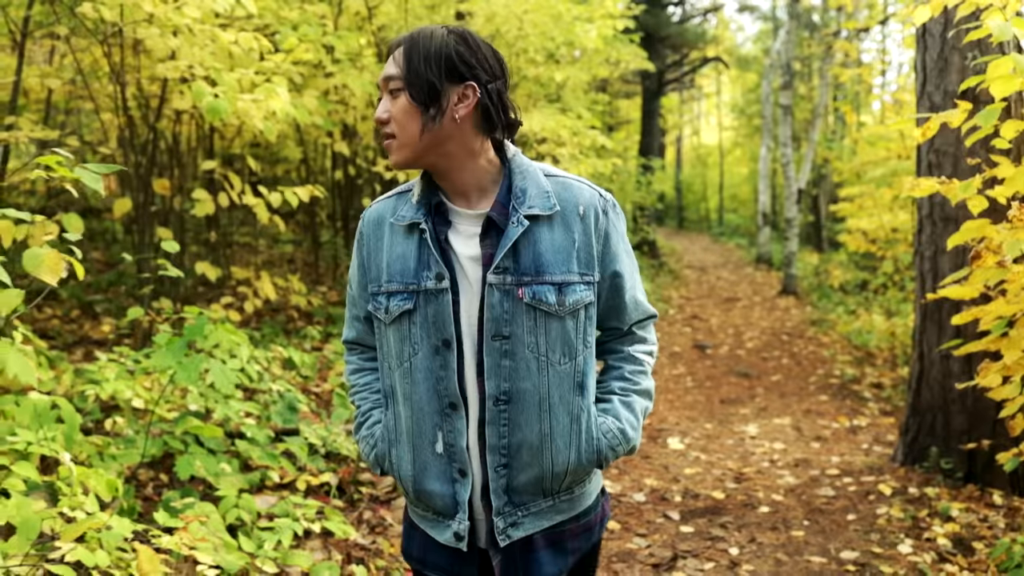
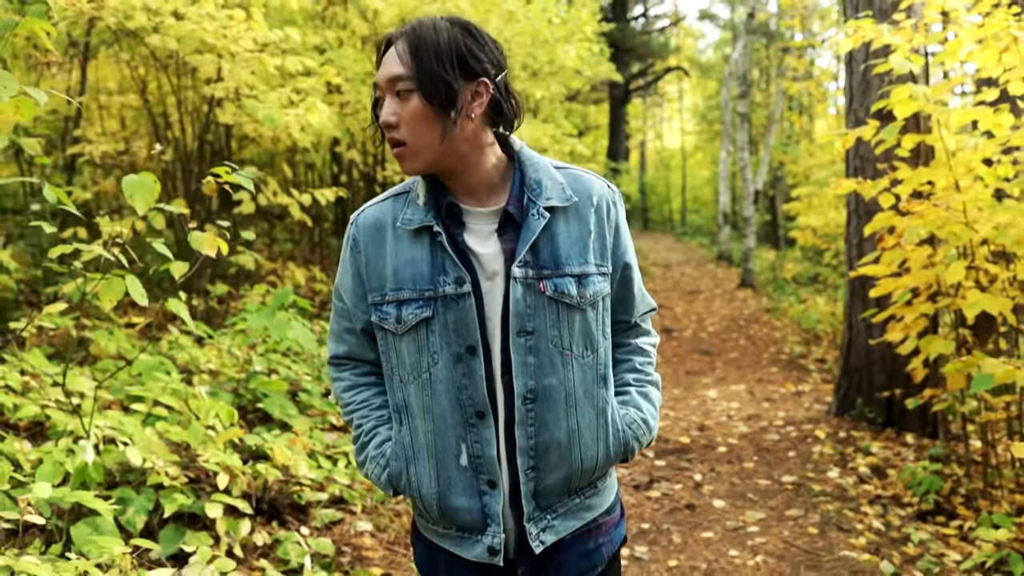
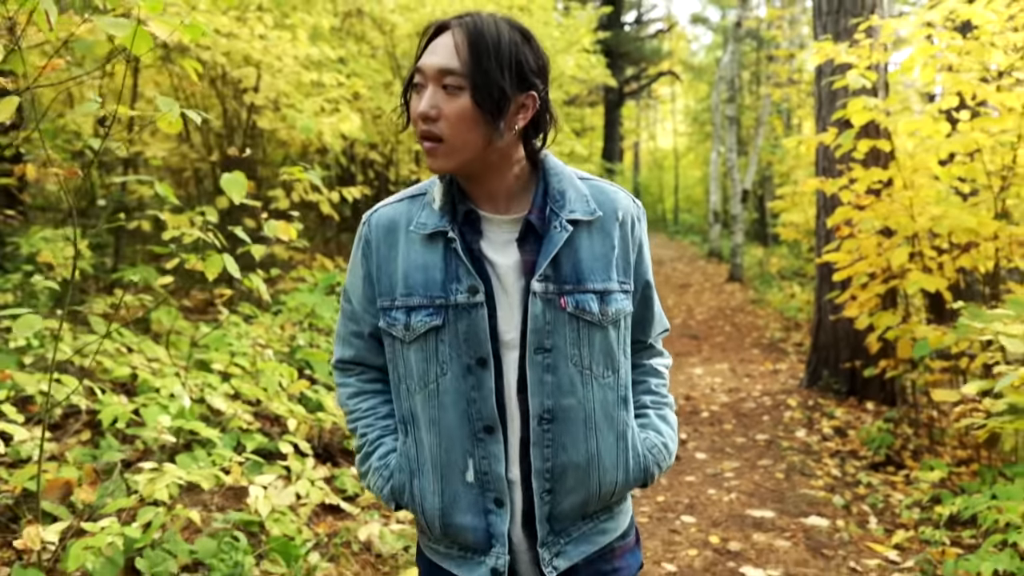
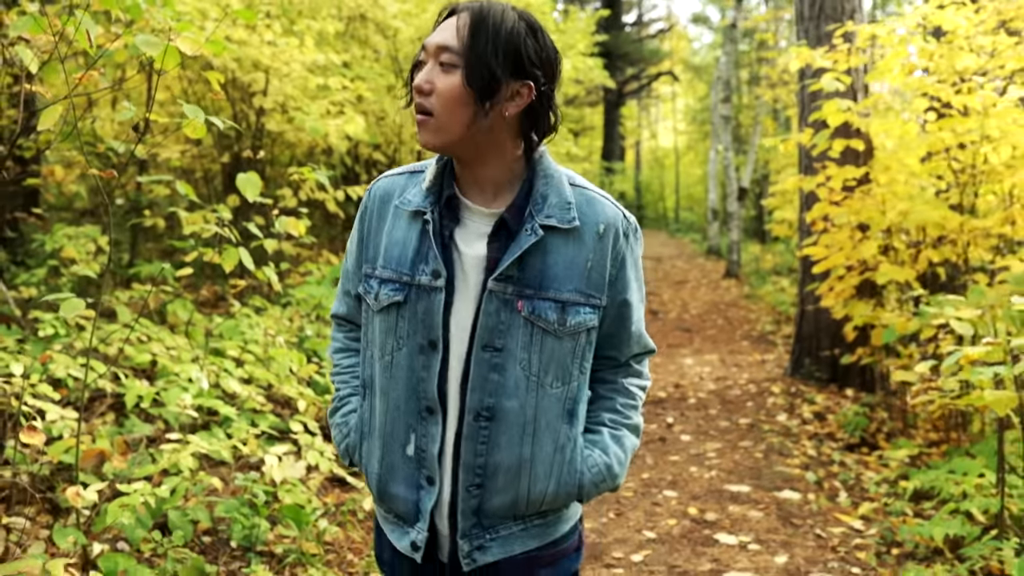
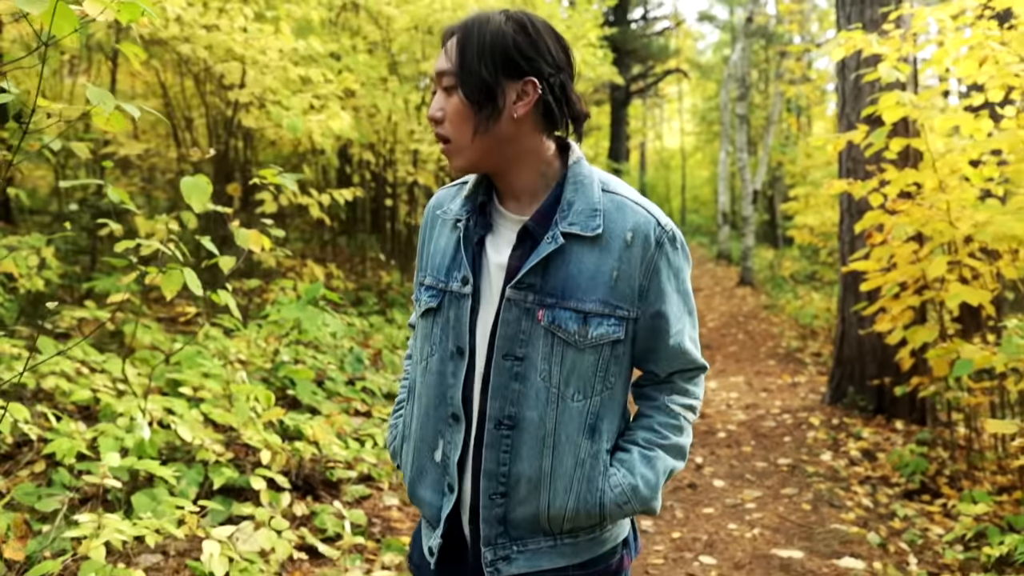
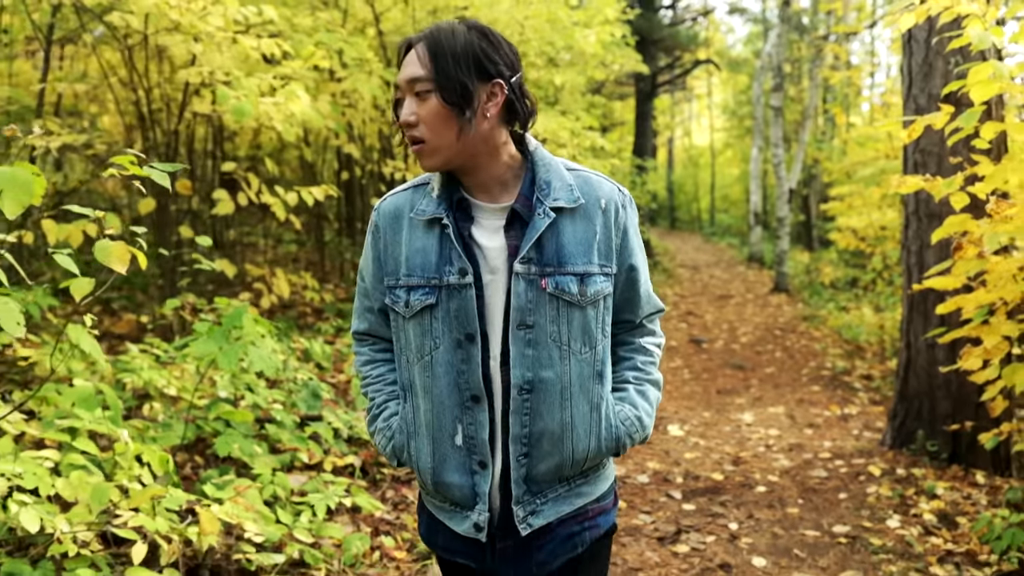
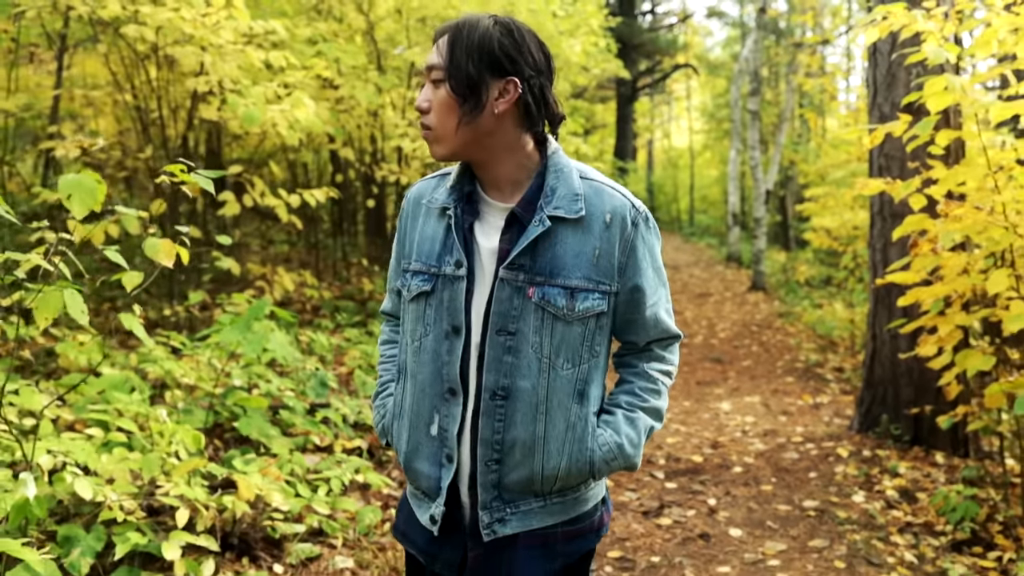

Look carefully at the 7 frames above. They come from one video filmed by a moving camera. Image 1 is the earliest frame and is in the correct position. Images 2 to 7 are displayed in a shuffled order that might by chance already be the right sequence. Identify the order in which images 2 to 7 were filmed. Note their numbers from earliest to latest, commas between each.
6, 7, 2, 5, 3, 4
